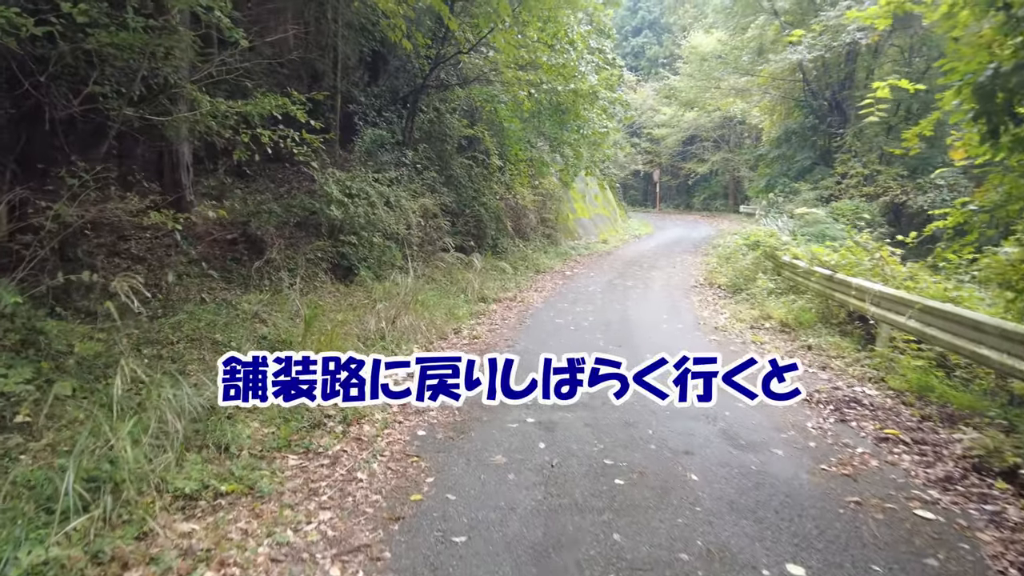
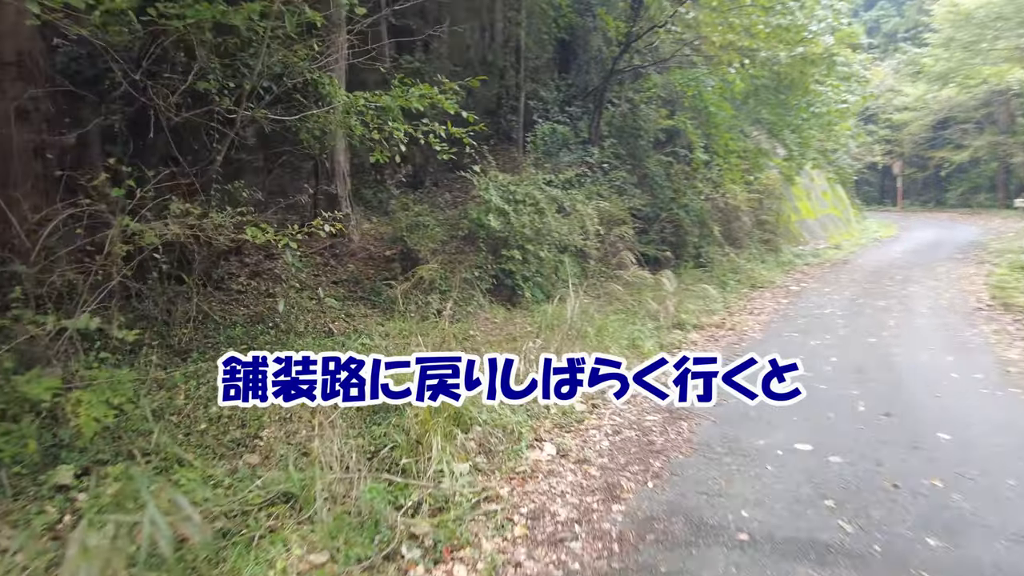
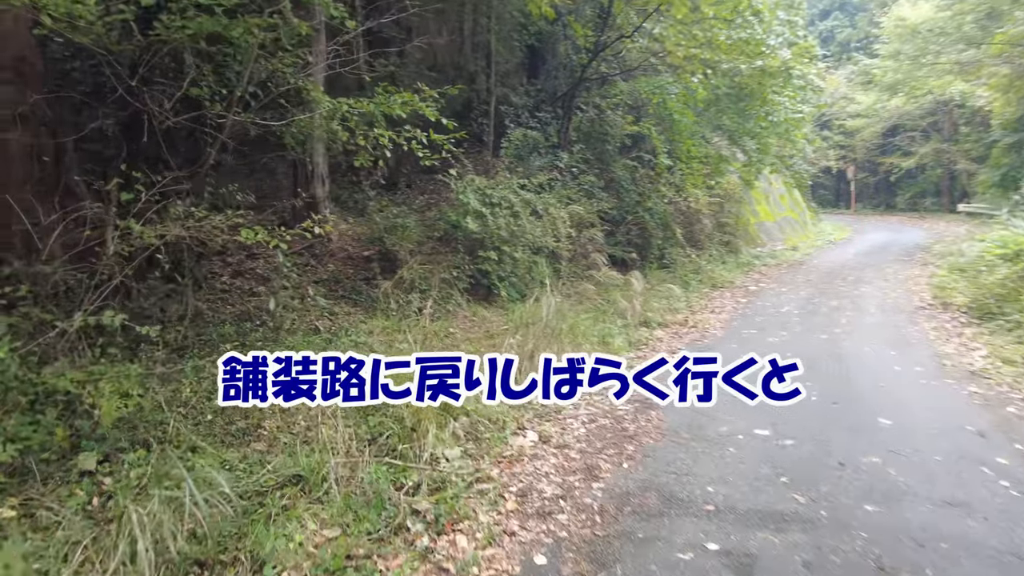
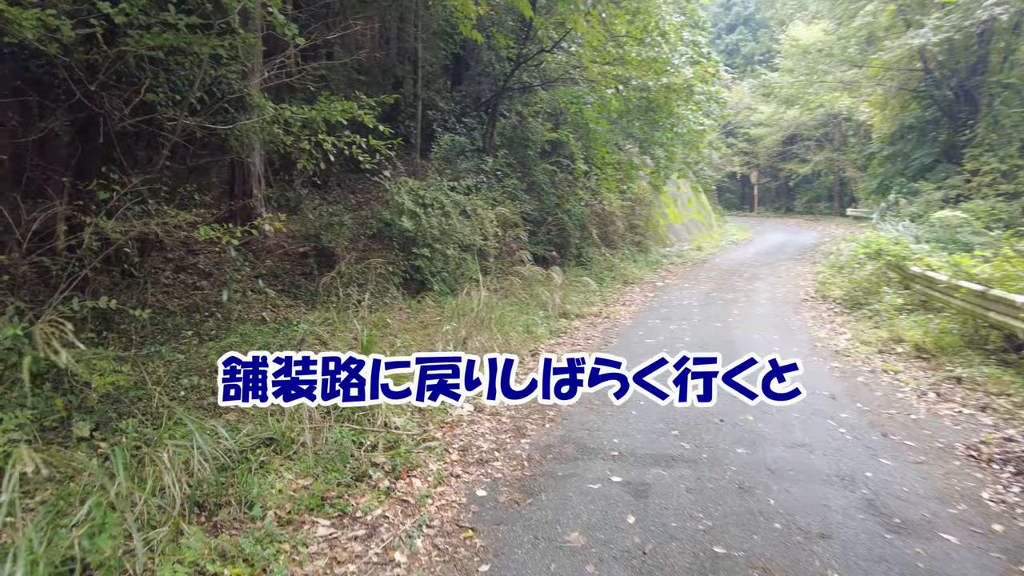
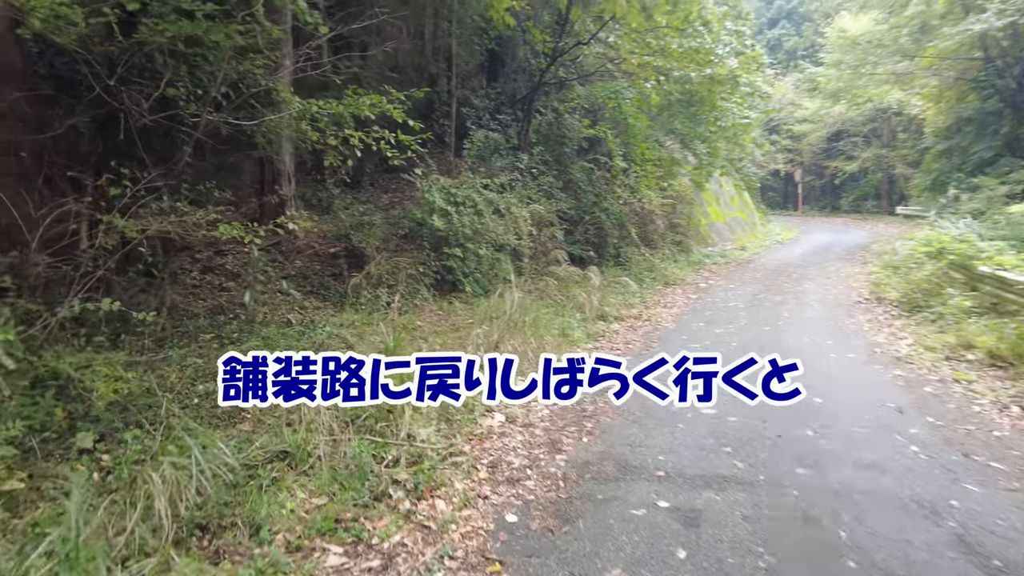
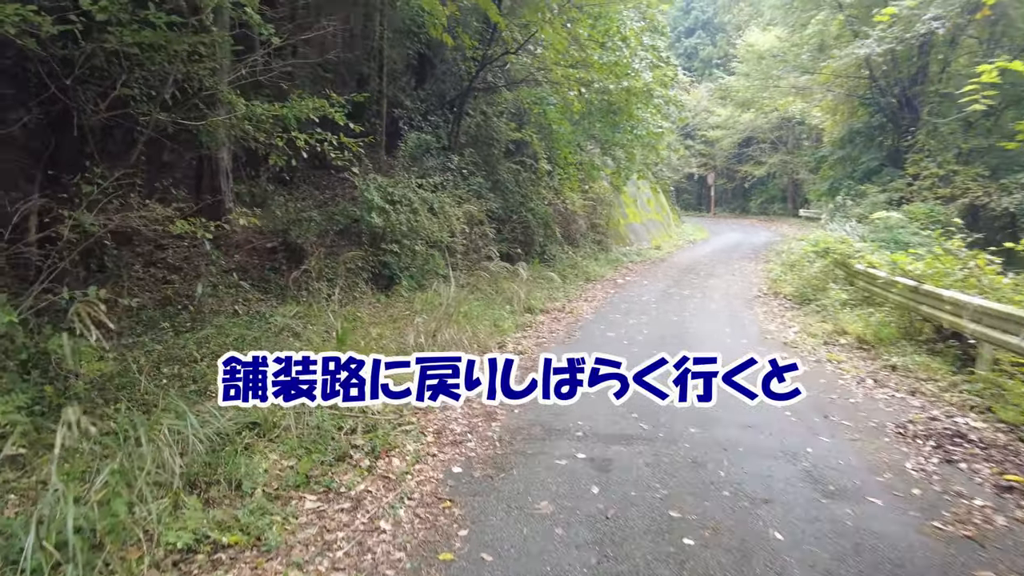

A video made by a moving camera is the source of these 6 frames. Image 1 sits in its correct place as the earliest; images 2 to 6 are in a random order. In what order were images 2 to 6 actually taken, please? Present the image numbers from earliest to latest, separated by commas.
6, 4, 5, 3, 2
